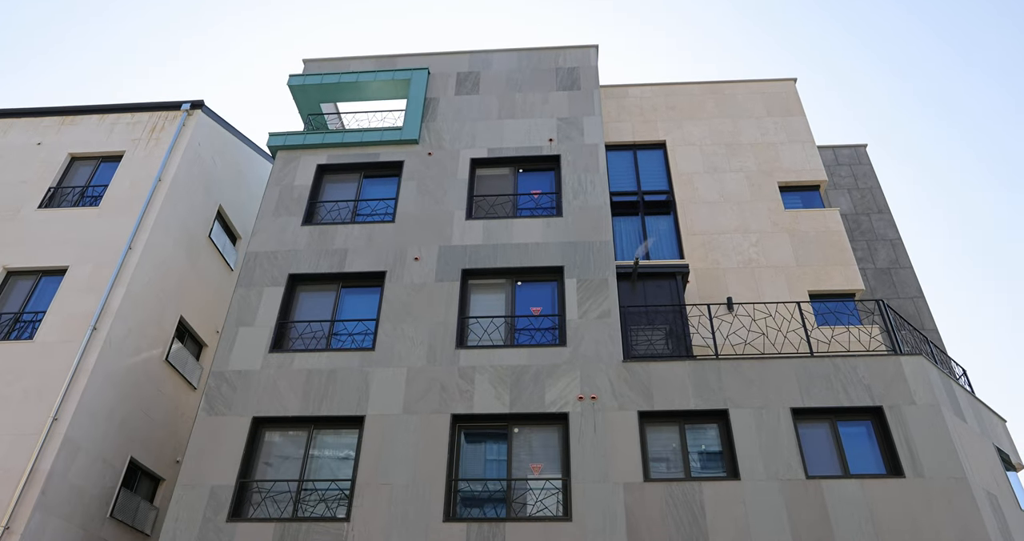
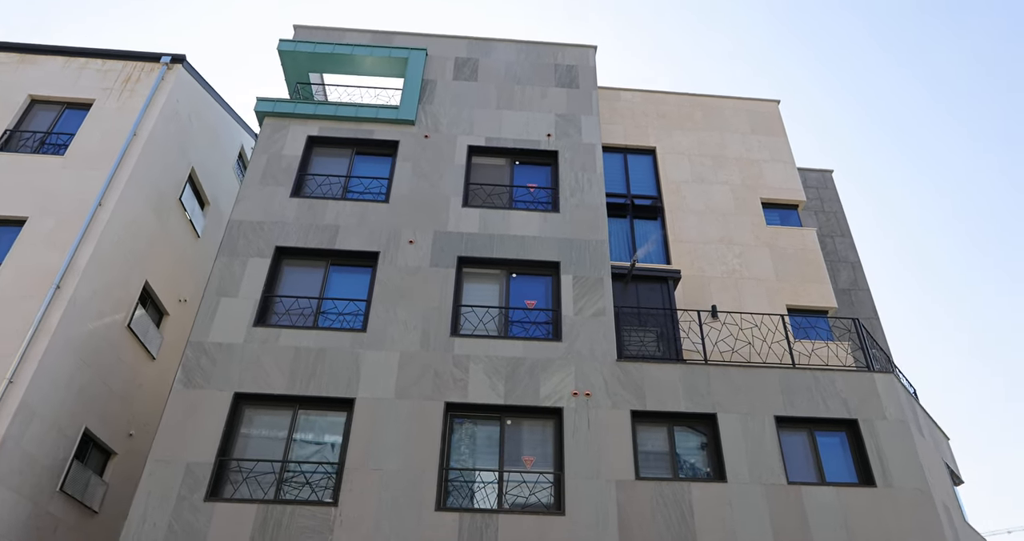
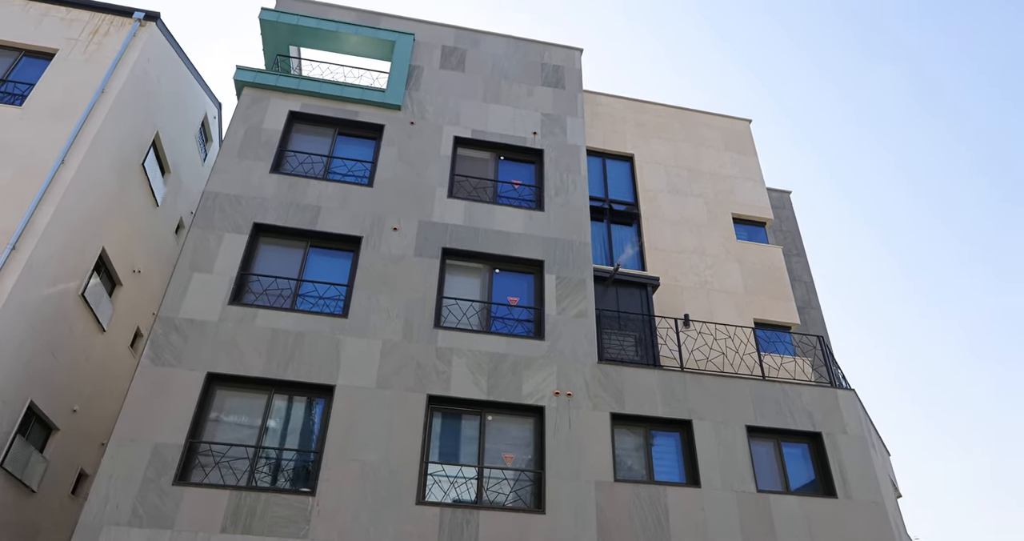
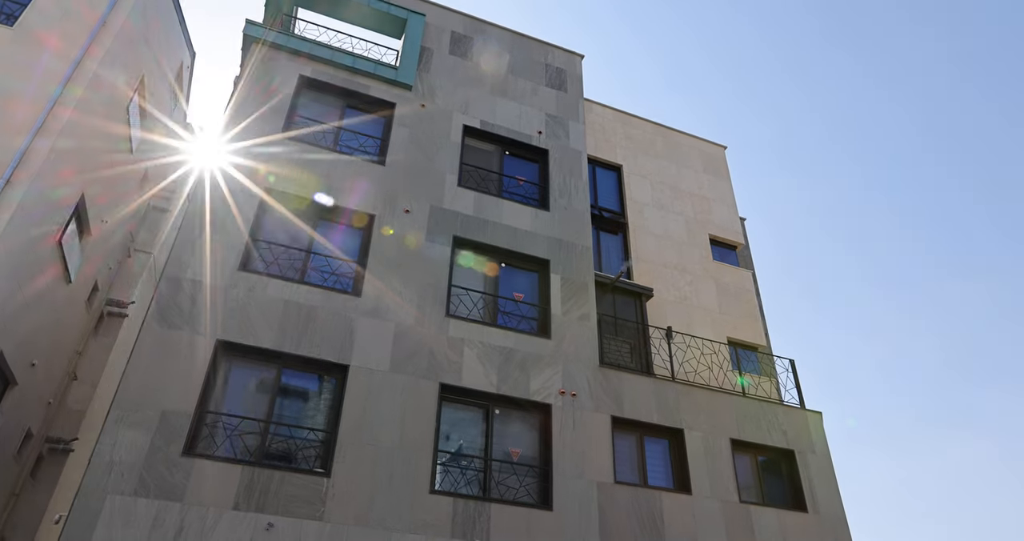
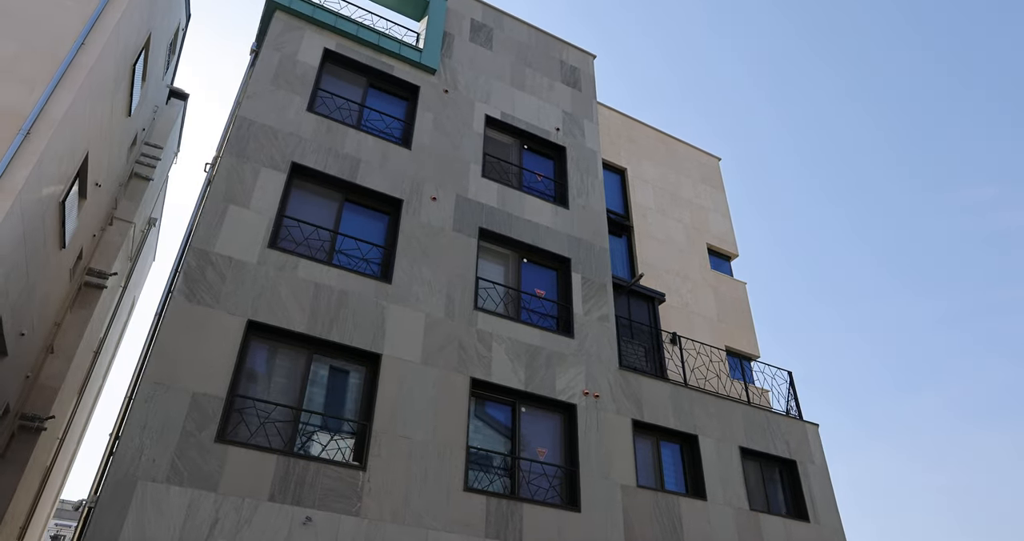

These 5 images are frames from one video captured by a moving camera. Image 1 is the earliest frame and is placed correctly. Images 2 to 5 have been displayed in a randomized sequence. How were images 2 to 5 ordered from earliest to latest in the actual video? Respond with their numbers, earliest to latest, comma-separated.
2, 3, 4, 5
